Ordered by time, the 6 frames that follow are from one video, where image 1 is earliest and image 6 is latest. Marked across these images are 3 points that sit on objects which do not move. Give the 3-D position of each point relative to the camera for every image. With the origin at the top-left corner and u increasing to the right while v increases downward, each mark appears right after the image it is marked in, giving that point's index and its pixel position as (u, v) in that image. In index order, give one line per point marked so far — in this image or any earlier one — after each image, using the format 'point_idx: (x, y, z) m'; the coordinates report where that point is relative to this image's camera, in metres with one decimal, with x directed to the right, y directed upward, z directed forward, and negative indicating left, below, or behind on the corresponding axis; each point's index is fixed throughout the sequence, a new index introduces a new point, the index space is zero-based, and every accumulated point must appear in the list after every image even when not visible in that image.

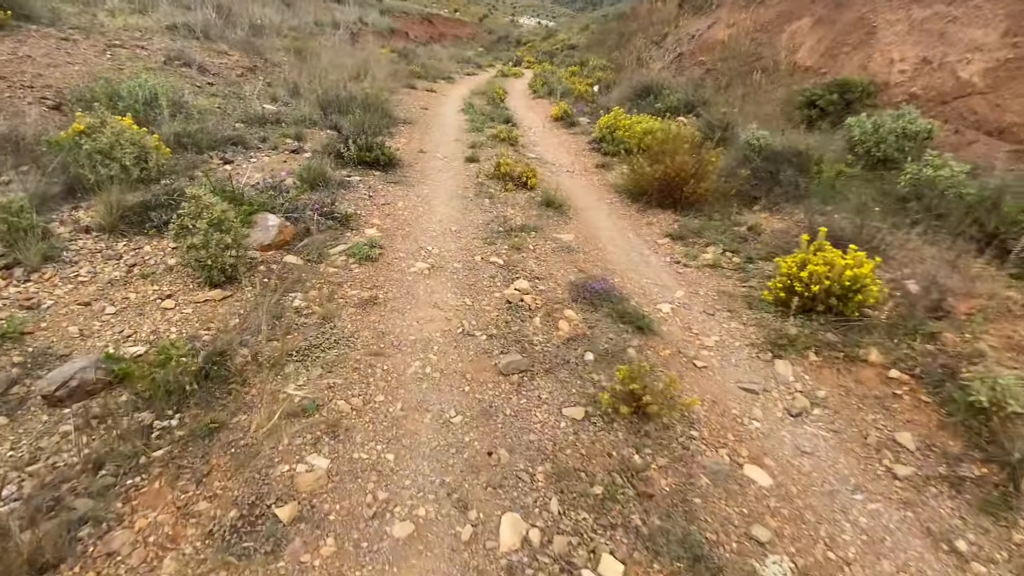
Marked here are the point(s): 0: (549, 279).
0: (+0.3, +0.1, +4.1) m
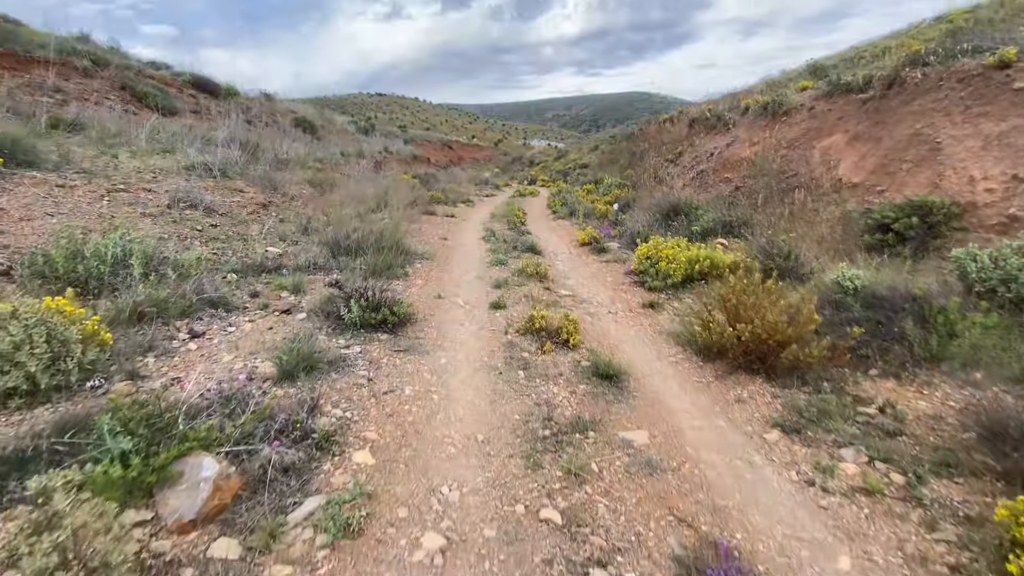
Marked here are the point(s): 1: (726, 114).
0: (+0.7, -1.4, +2.6) m
1: (+8.9, +7.2, +19.7) m
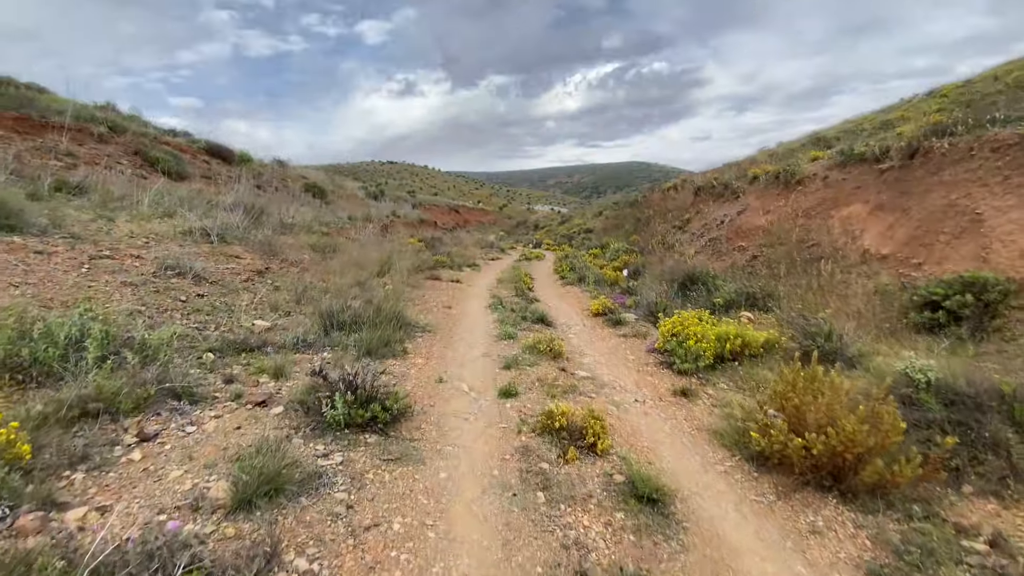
0: (+0.8, -1.9, +1.6) m
1: (+9.2, +4.4, +19.7) m
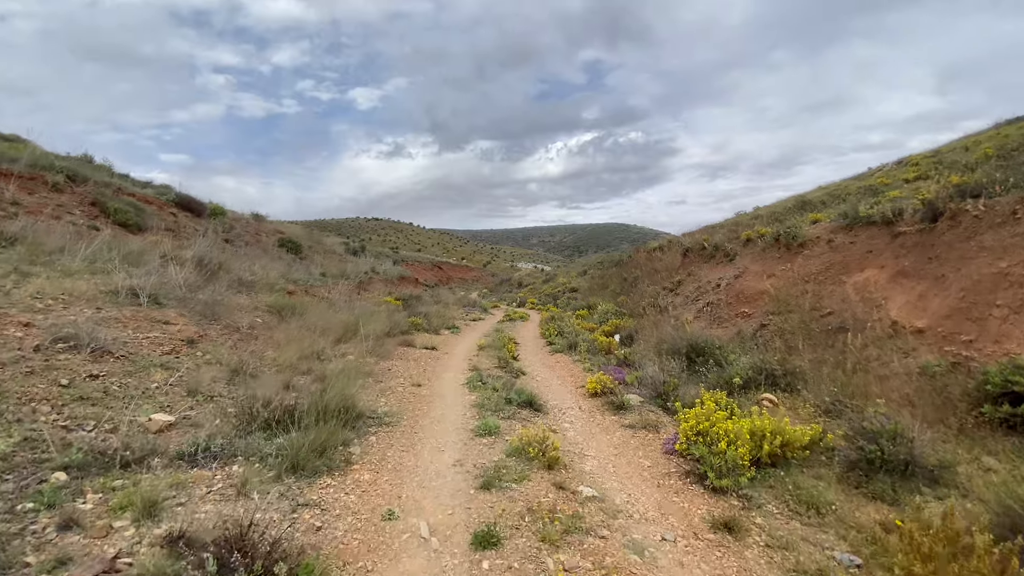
0: (+0.8, -2.3, -0.1) m
1: (+8.5, +1.8, +18.9) m
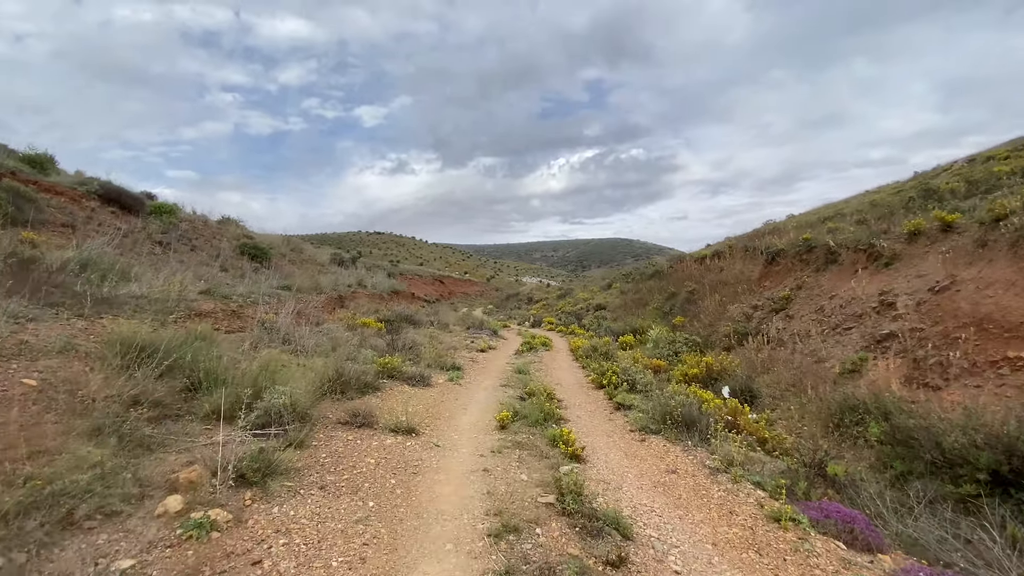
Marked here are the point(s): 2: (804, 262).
0: (+1.4, -2.2, -6.3) m
1: (+9.3, +1.2, +12.7) m
2: (+9.1, +0.8, +14.6) m
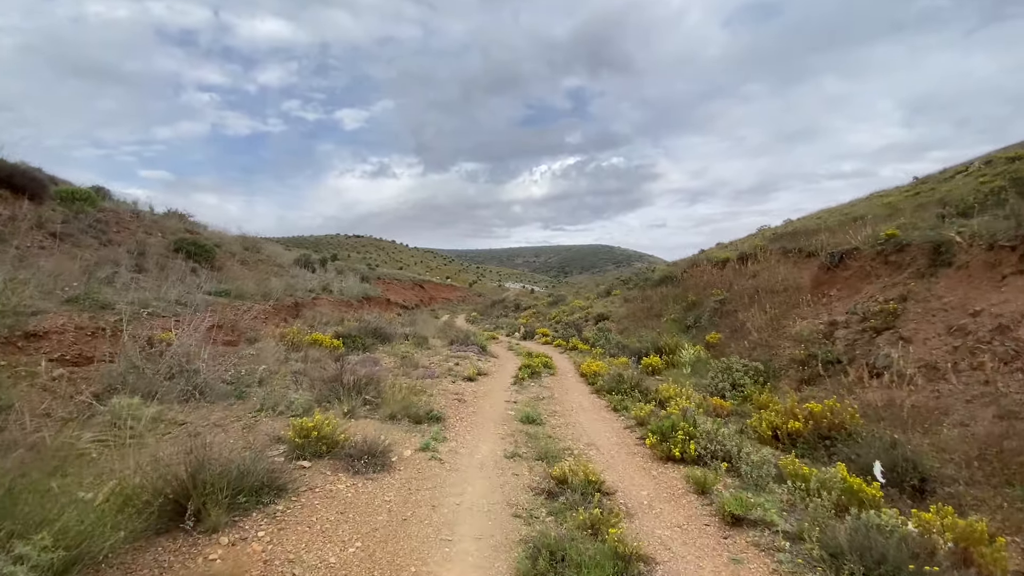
0: (+2.2, -2.1, -10.1) m
1: (+9.4, +1.0, +9.3) m
2: (+9.1, +0.5, +11.2) m
